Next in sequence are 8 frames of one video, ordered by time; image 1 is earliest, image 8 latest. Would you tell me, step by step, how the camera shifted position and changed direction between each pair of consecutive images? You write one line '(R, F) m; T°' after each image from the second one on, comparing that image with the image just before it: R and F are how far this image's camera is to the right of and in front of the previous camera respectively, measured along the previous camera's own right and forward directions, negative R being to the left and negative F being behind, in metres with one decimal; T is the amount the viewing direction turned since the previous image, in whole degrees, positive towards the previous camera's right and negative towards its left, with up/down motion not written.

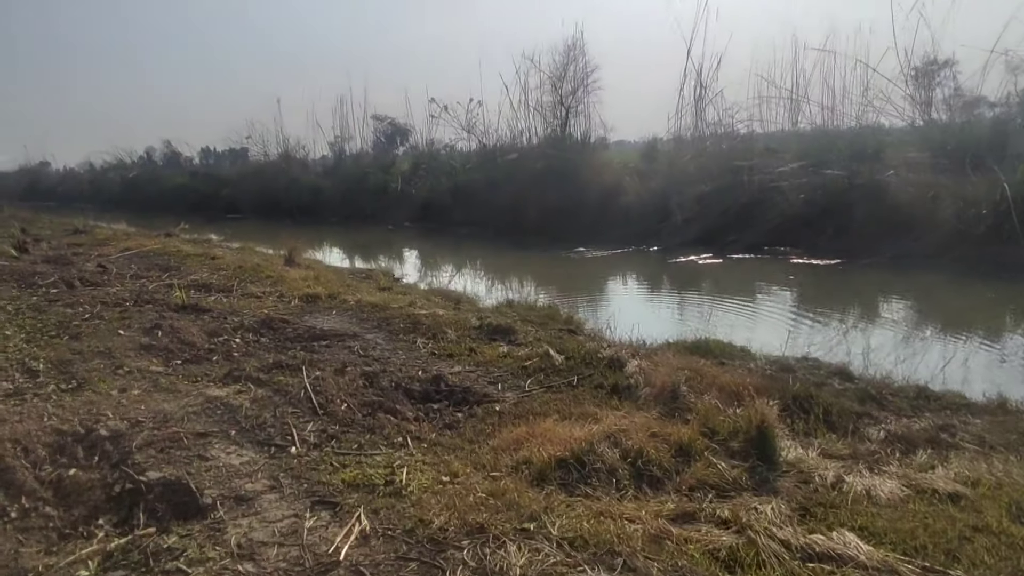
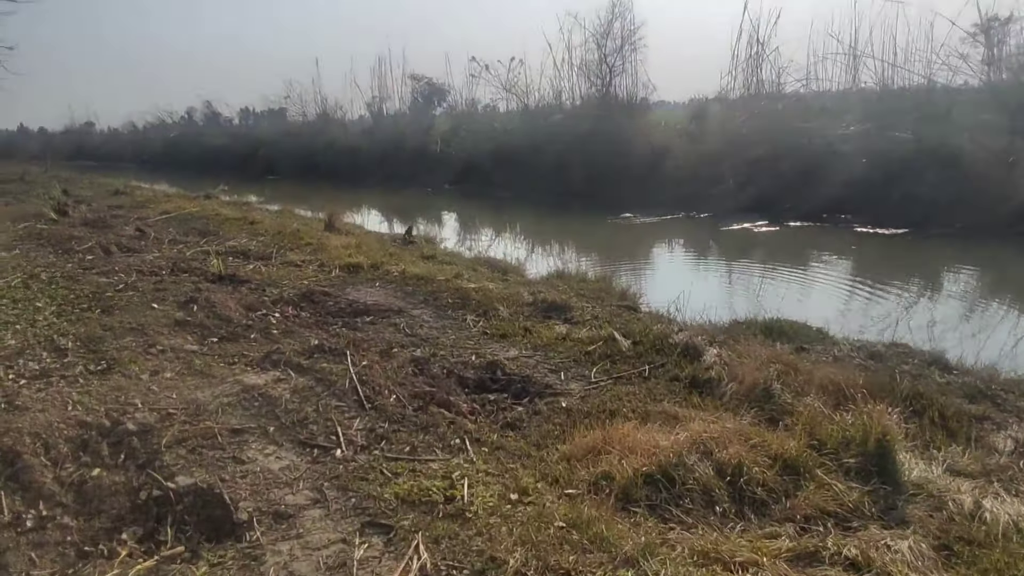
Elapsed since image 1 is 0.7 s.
(-0.2, +0.5) m; -3°
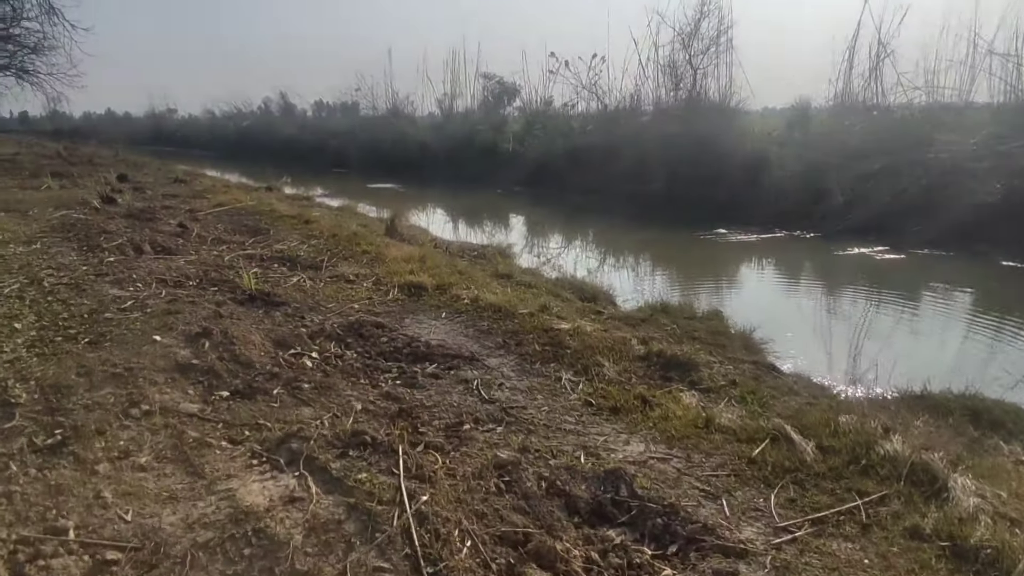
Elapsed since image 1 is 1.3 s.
(-0.3, +1.7) m; -4°
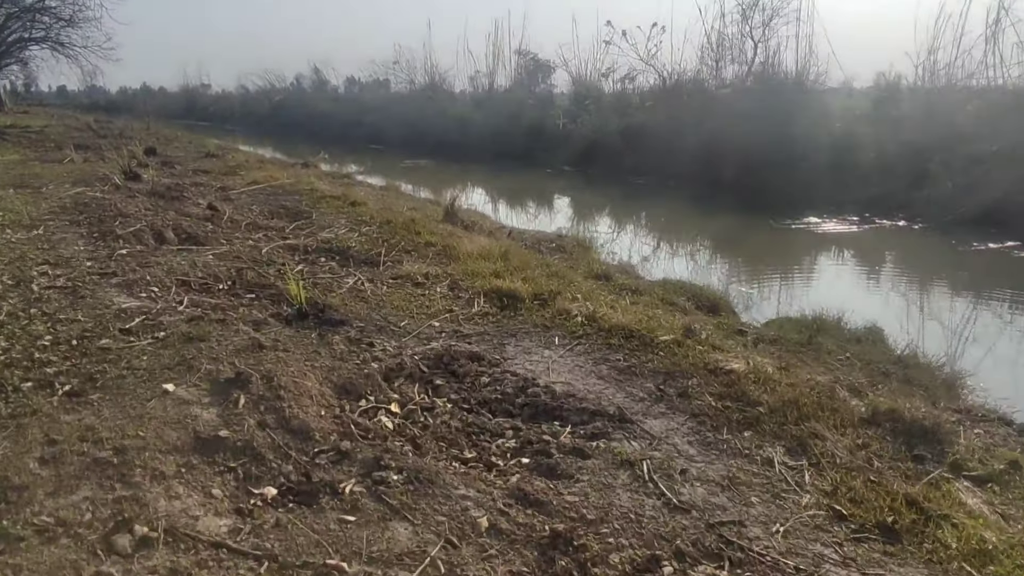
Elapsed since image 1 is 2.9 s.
(-0.6, +1.6) m; -2°
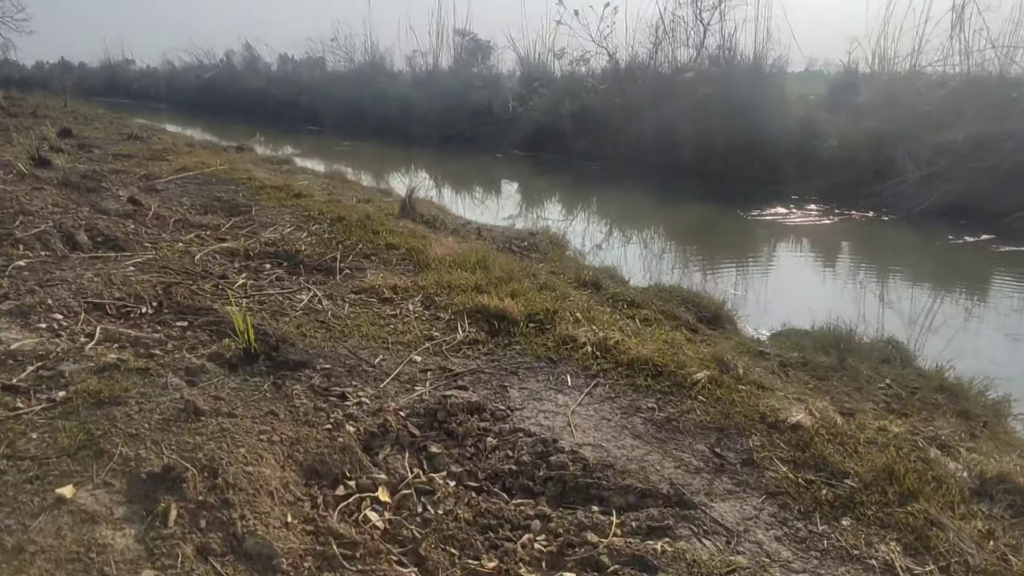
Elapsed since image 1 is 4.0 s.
(-0.3, +0.9) m; +4°
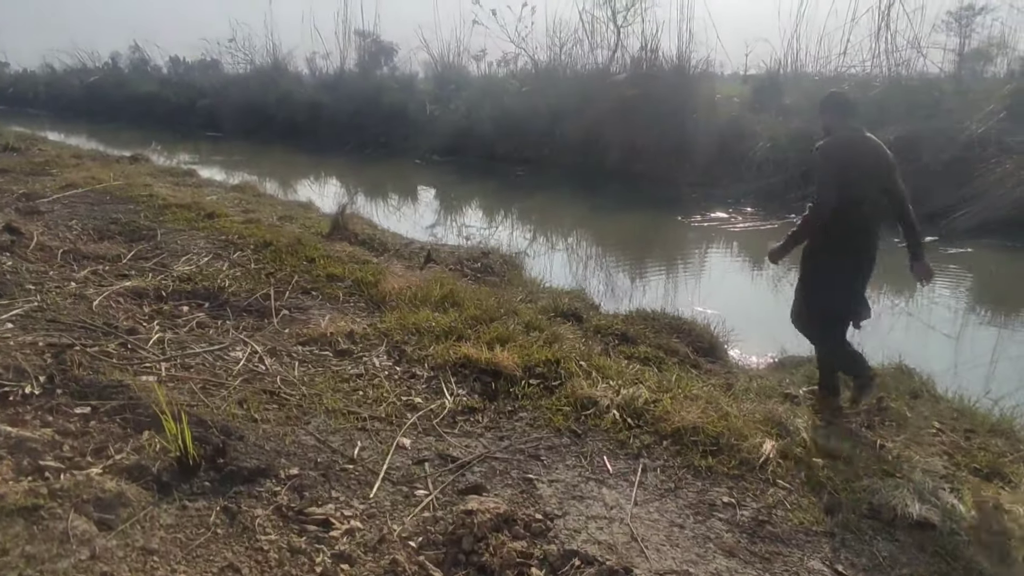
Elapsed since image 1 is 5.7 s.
(-0.4, +0.9) m; +7°
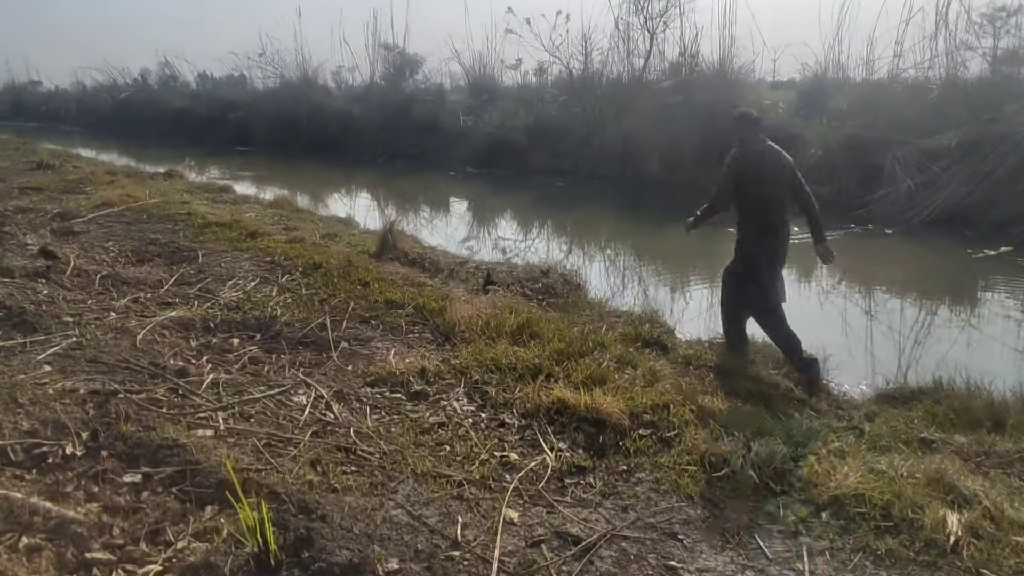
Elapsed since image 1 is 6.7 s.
(-0.3, +0.5) m; -2°
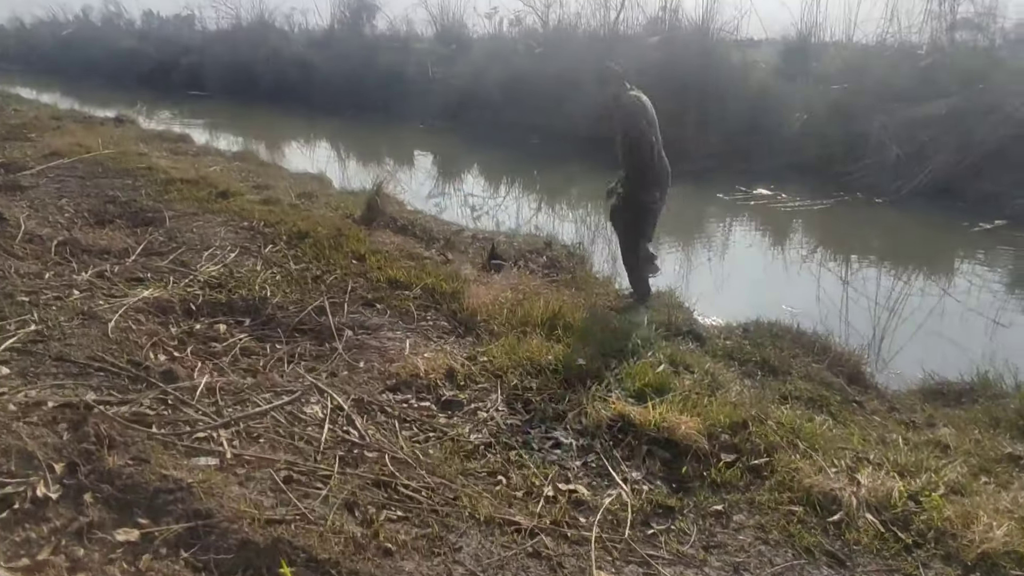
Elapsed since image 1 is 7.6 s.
(-0.4, +0.5) m; +3°
